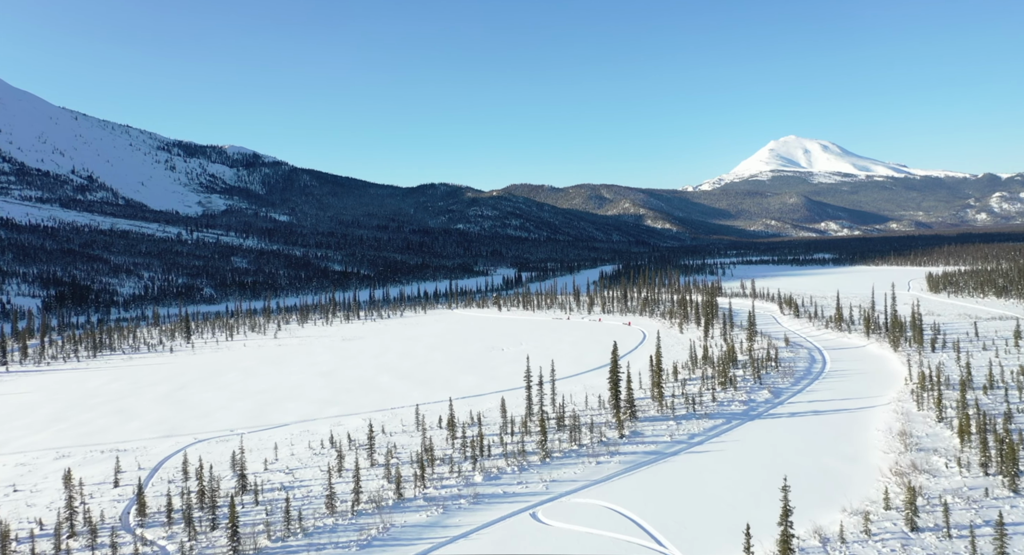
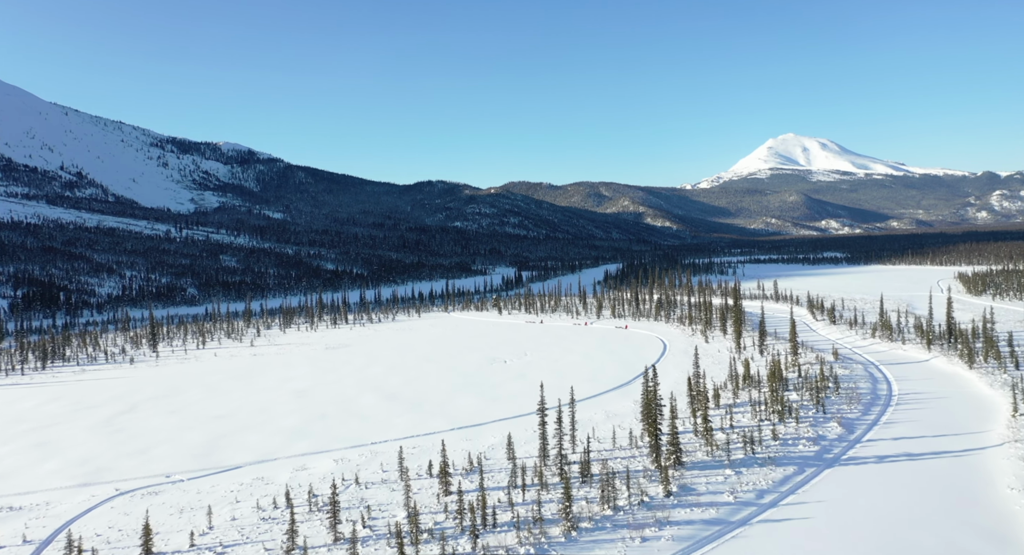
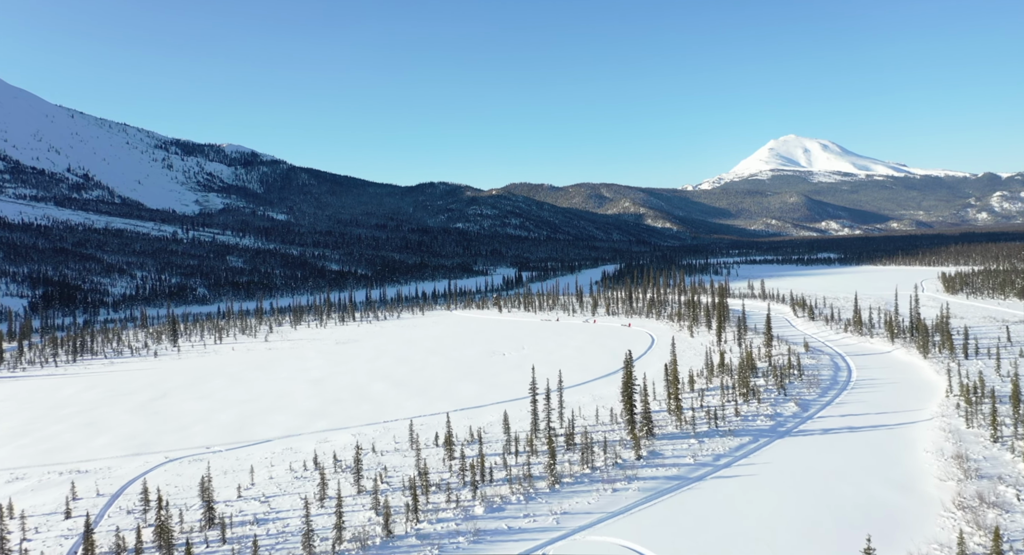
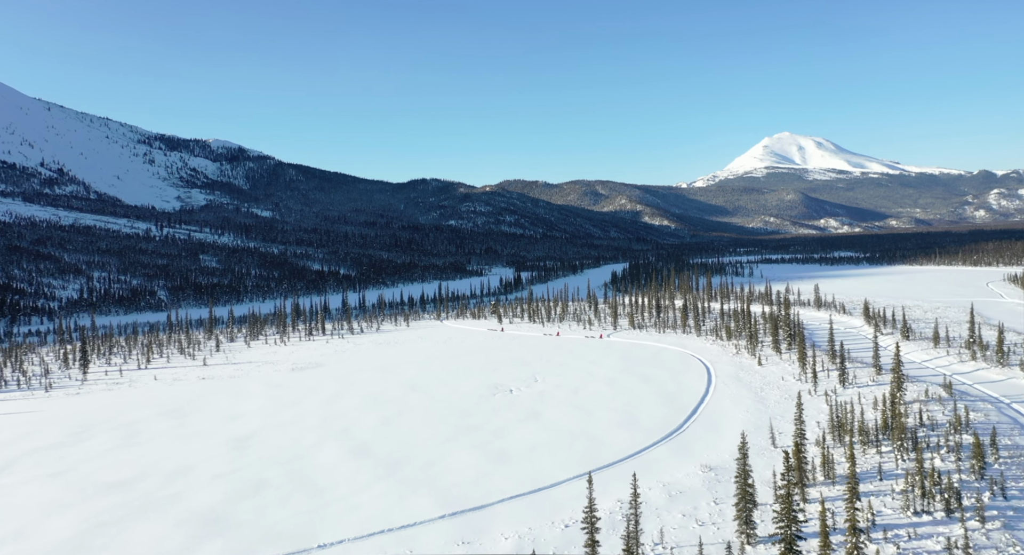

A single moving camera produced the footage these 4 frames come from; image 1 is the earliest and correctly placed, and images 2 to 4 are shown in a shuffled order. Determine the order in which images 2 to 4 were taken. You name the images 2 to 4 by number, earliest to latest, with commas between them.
3, 2, 4
